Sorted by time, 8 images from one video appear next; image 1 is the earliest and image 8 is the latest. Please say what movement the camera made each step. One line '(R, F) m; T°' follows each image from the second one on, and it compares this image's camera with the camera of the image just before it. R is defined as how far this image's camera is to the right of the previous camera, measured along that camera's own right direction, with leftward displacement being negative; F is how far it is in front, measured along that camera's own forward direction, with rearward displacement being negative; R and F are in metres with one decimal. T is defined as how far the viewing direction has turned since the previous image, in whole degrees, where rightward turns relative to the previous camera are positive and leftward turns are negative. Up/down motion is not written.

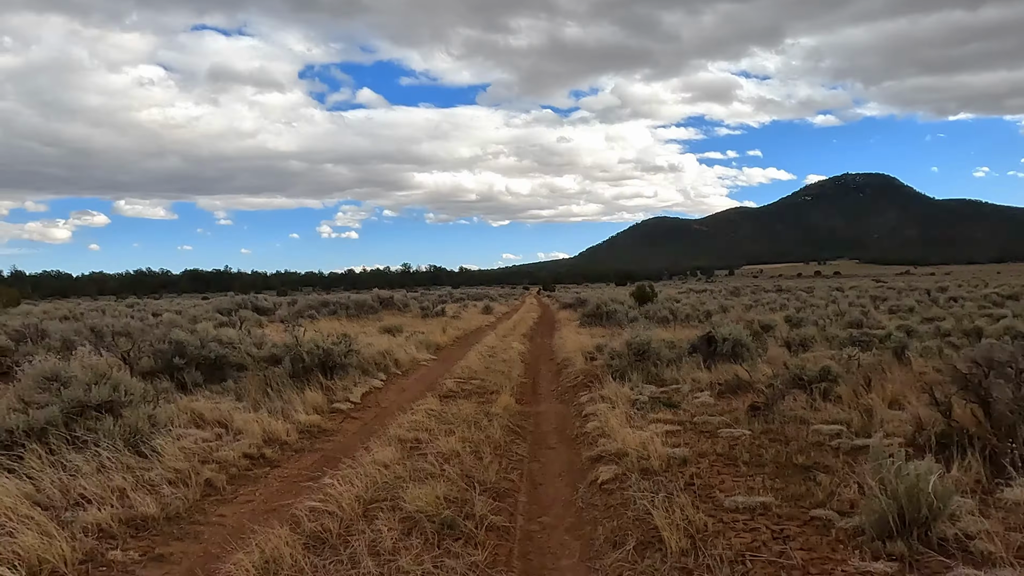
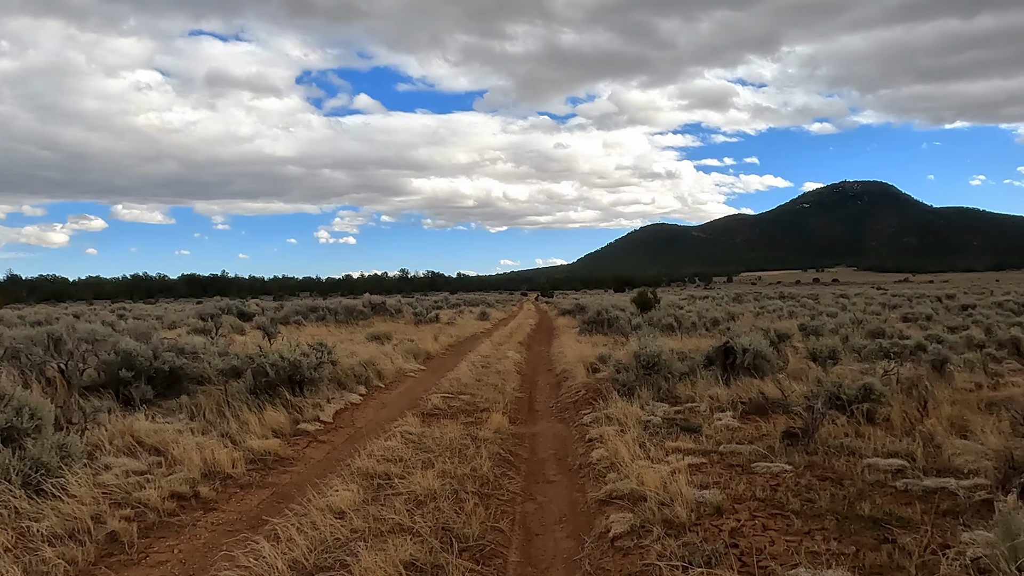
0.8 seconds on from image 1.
(+0.1, +1.4) m; 0°
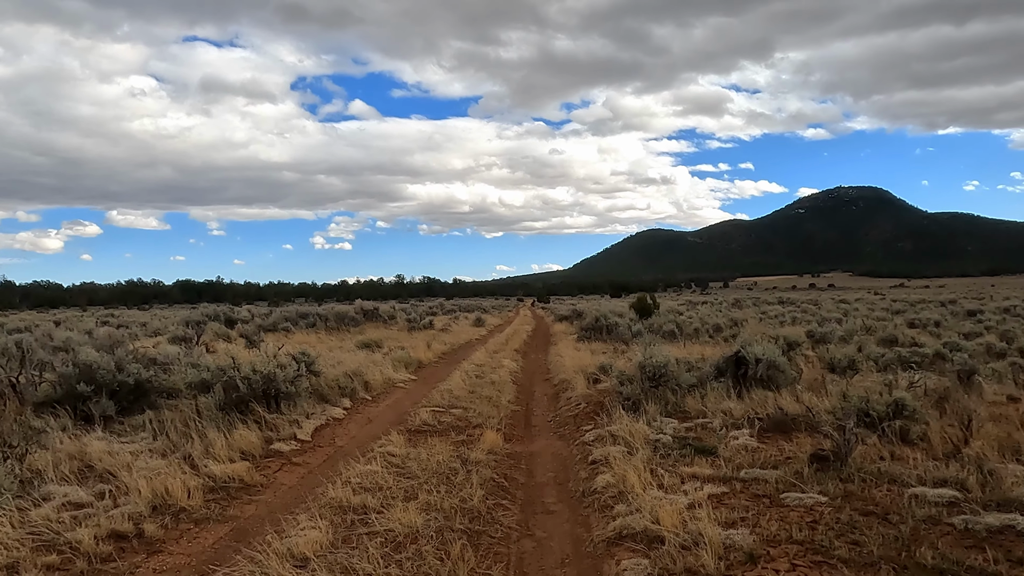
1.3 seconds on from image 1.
(0.0, +0.8) m; 0°
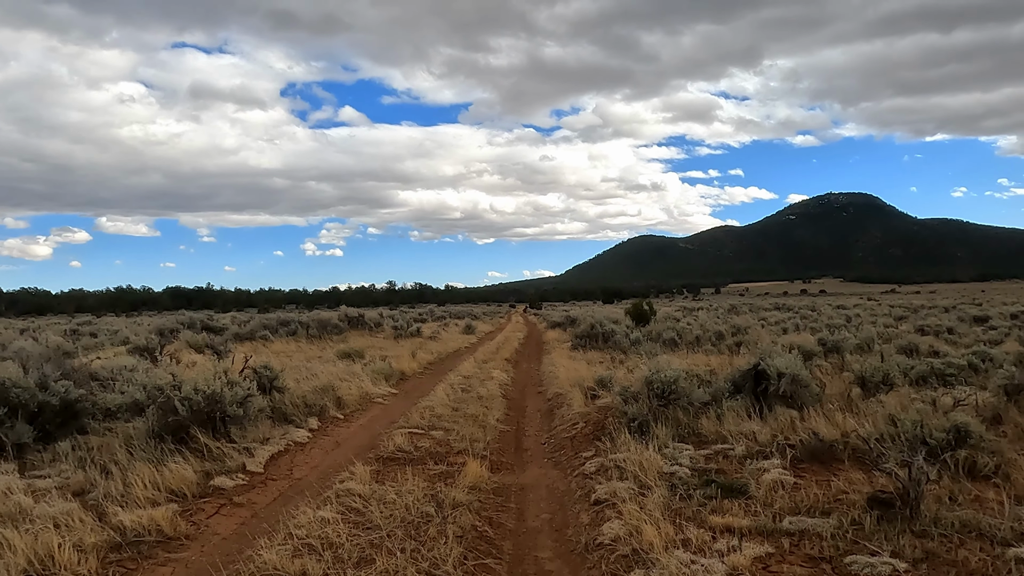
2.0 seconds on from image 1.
(+0.1, +1.3) m; +1°
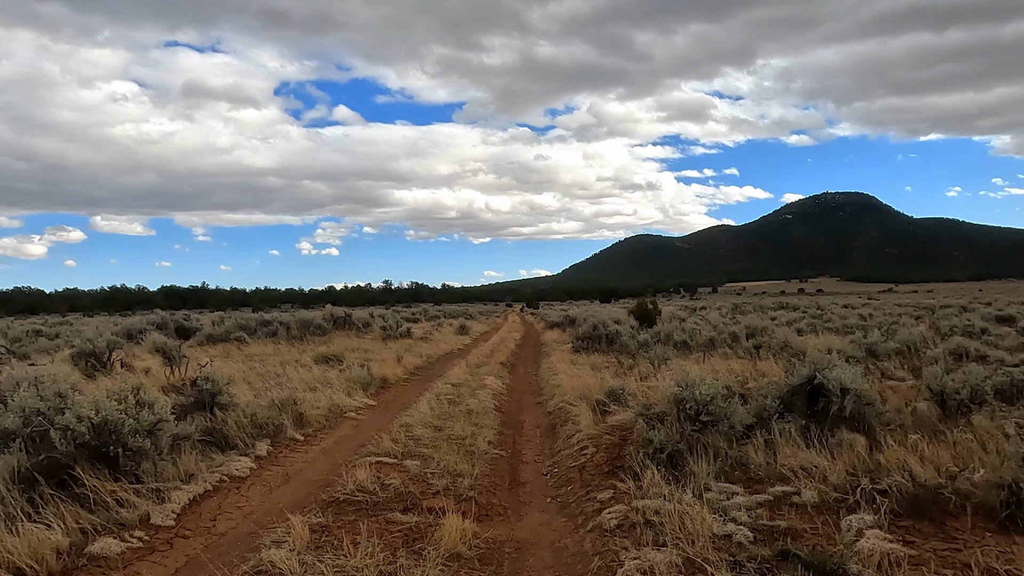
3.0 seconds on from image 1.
(0.0, +2.0) m; 0°
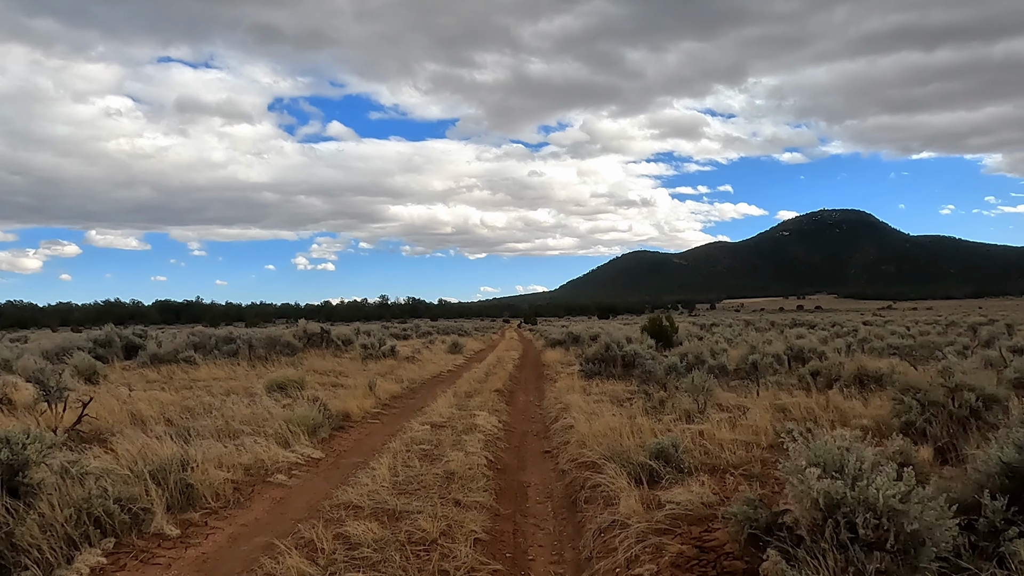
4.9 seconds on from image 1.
(-0.1, +3.5) m; +1°
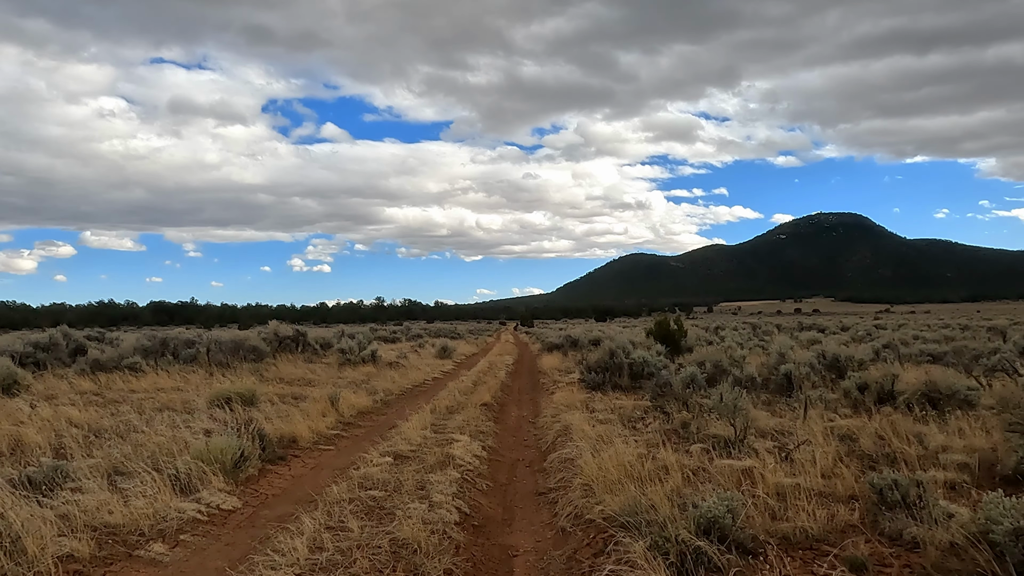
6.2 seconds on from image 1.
(+0.2, +2.5) m; +1°
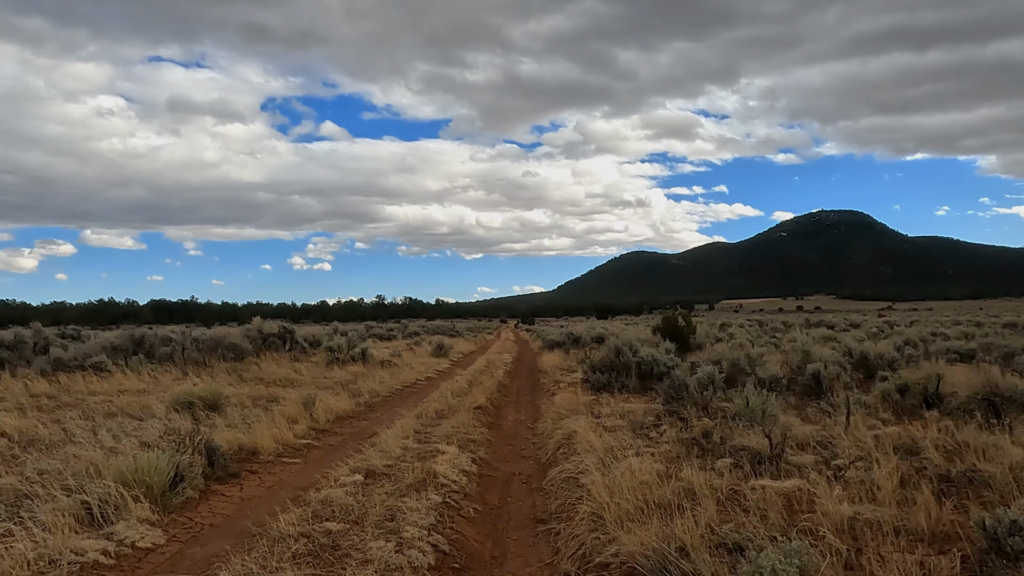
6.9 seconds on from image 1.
(+0.1, +1.4) m; 0°
